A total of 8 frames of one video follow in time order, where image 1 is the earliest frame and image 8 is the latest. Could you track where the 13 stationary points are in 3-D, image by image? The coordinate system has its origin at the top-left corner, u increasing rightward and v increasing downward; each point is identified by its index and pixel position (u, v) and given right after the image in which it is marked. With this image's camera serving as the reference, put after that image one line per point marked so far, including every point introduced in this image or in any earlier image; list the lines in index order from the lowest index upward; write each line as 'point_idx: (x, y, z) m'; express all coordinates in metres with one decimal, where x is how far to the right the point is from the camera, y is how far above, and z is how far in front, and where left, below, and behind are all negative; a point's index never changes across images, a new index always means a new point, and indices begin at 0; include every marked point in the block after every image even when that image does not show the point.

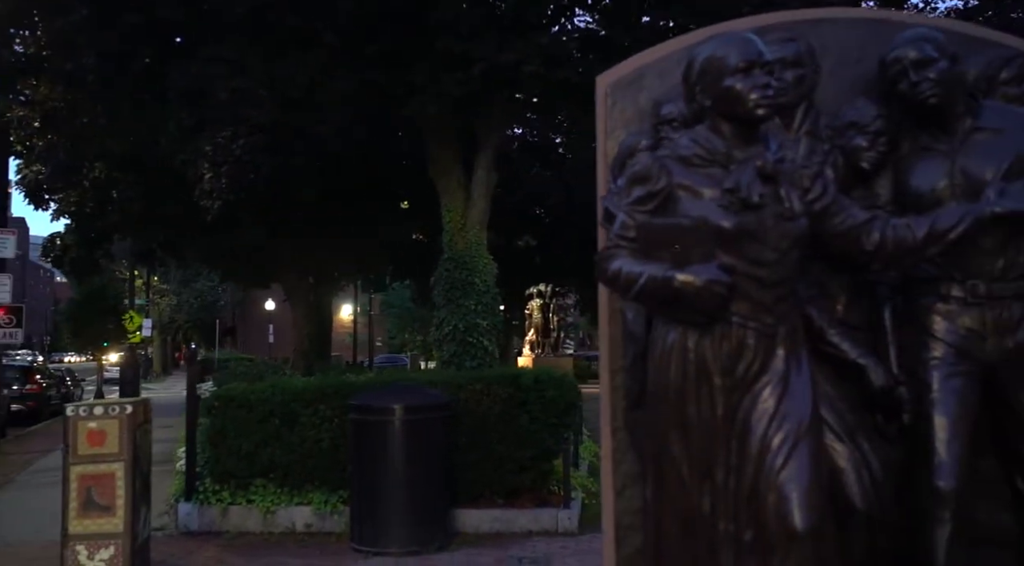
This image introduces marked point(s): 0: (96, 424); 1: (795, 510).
0: (-2.7, -0.9, +6.3) m
1: (+1.0, -0.8, +3.4) m
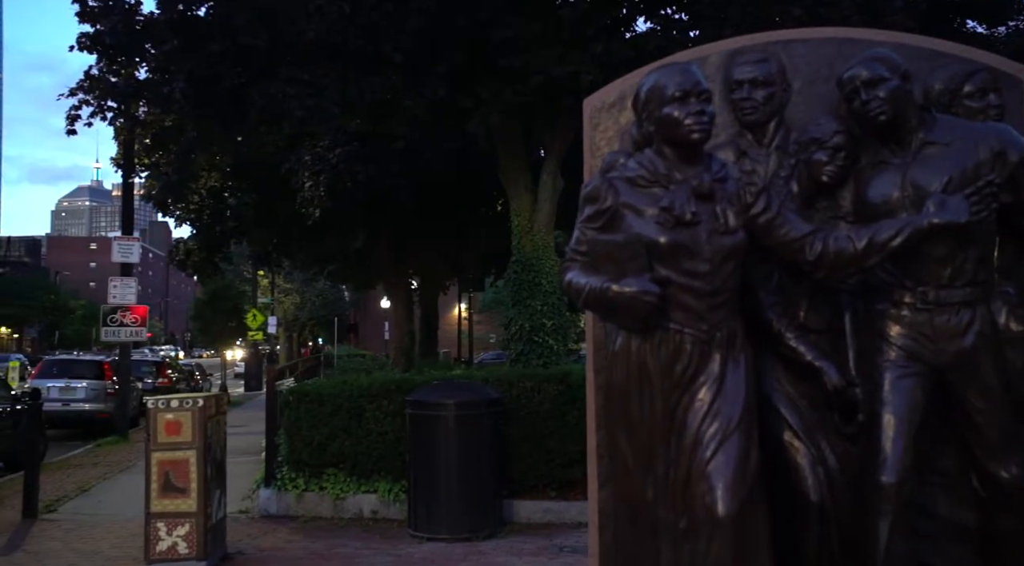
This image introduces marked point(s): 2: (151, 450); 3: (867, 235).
0: (-2.5, -1.0, +7.1) m
1: (+0.8, -0.8, +3.8) m
2: (-2.6, -1.2, +7.0) m
3: (+1.5, +0.2, +4.2) m
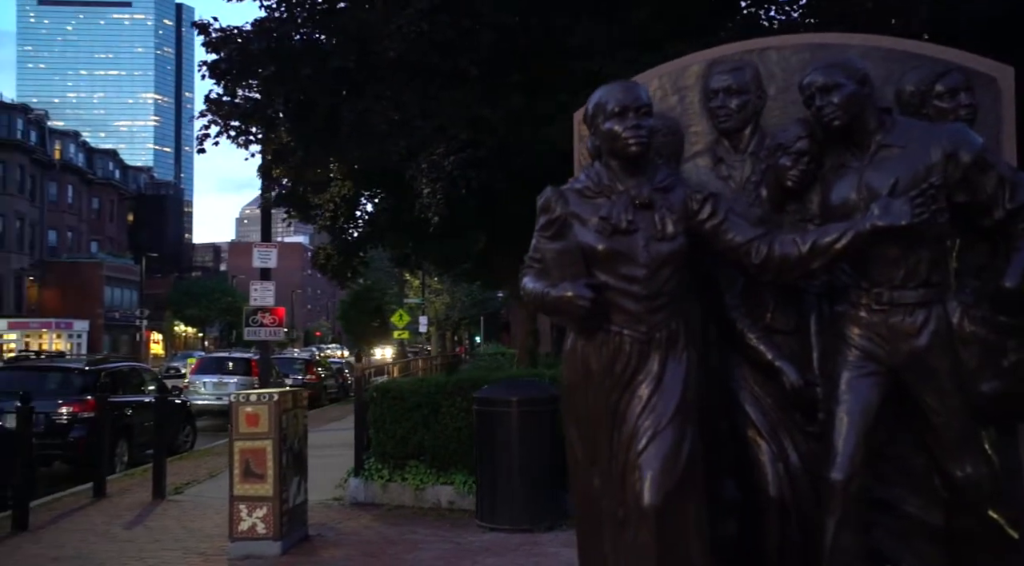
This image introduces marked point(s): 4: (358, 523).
0: (-2.1, -1.0, +7.9) m
1: (+0.5, -0.8, +4.0) m
2: (-2.2, -1.2, +7.8) m
3: (+1.3, +0.2, +4.3) m
4: (-1.4, -2.2, +8.8) m
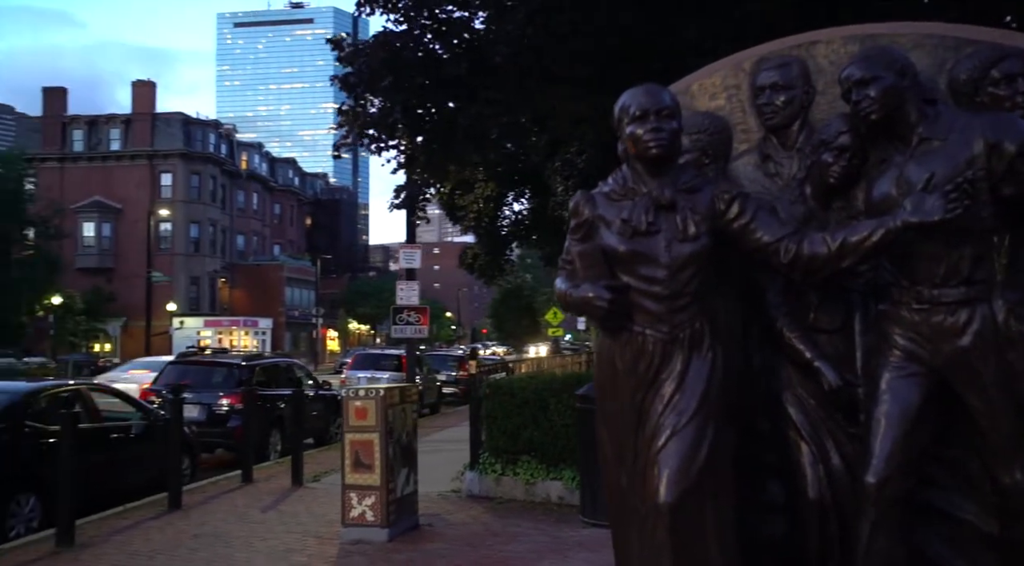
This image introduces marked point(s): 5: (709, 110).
0: (-1.3, -1.0, +8.3) m
1: (+0.6, -0.9, +4.1) m
2: (-1.4, -1.3, +8.3) m
3: (+1.4, +0.2, +4.2) m
4: (-0.4, -2.2, +9.2) m
5: (+1.0, +0.9, +5.1) m
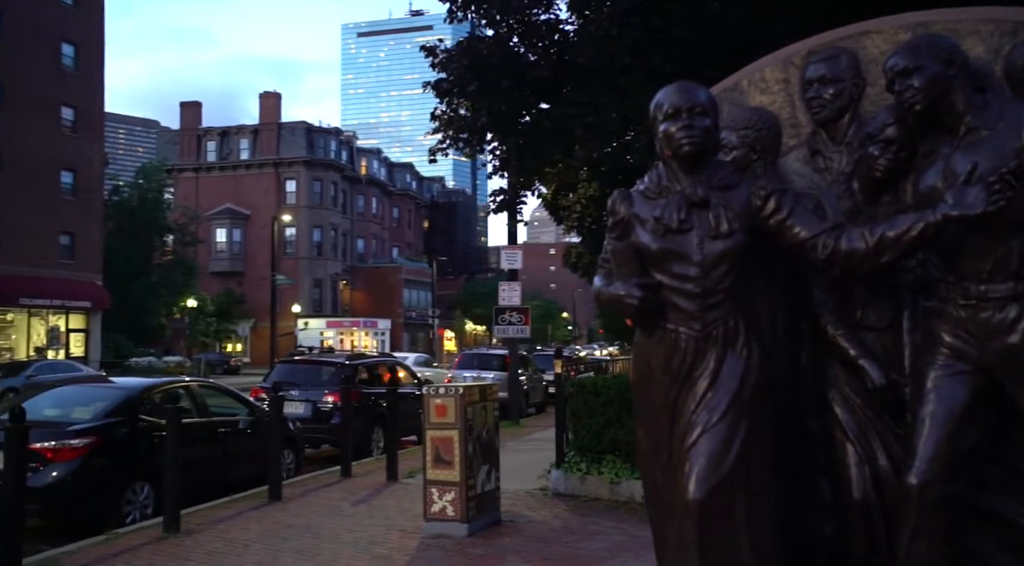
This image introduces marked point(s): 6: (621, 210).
0: (-0.6, -1.0, +8.5) m
1: (+0.8, -0.8, +4.1) m
2: (-0.7, -1.3, +8.5) m
3: (+1.5, +0.2, +4.1) m
4: (+0.4, -2.2, +9.2) m
5: (+1.3, +0.9, +5.1) m
6: (+0.5, +0.3, +4.5) m
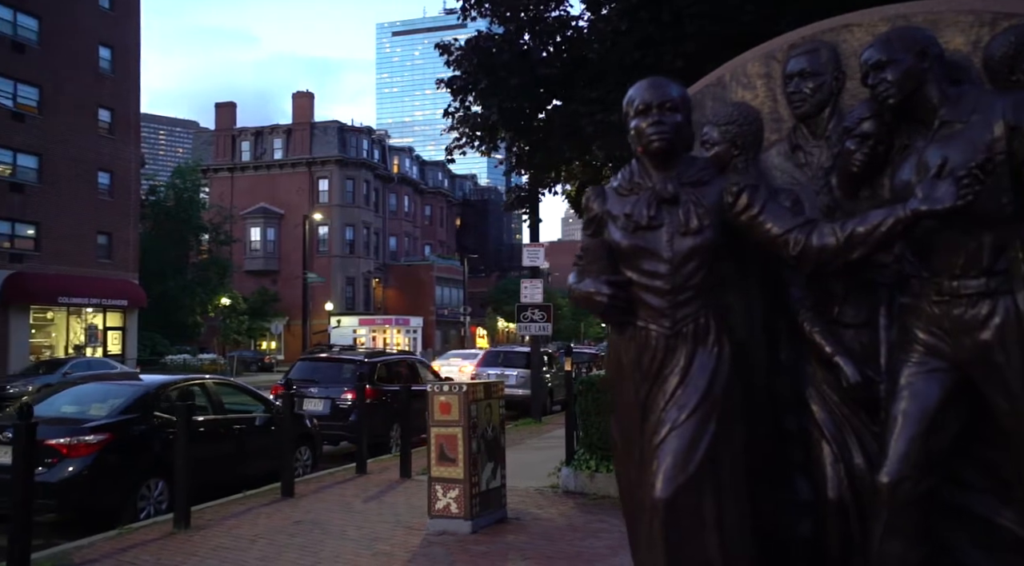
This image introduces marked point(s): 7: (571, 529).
0: (-0.6, -1.0, +8.6) m
1: (+0.6, -0.8, +4.1) m
2: (-0.7, -1.2, +8.5) m
3: (+1.4, +0.2, +4.0) m
4: (+0.4, -2.1, +9.2) m
5: (+1.2, +0.9, +5.0) m
6: (+0.4, +0.4, +4.5) m
7: (+0.5, -2.1, +8.5) m
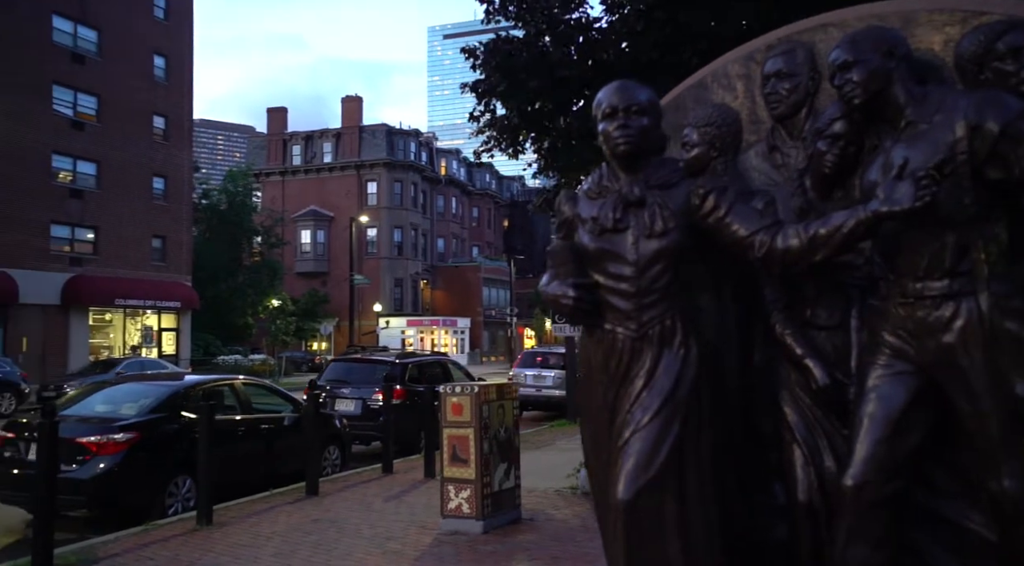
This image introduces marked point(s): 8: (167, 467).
0: (-0.5, -1.0, +8.6) m
1: (+0.5, -0.8, +4.1) m
2: (-0.6, -1.3, +8.6) m
3: (+1.2, +0.2, +4.0) m
4: (+0.6, -2.2, +9.3) m
5: (+1.1, +0.9, +5.0) m
6: (+0.3, +0.3, +4.6) m
7: (+0.6, -2.1, +8.5) m
8: (-3.5, -1.9, +10.1) m
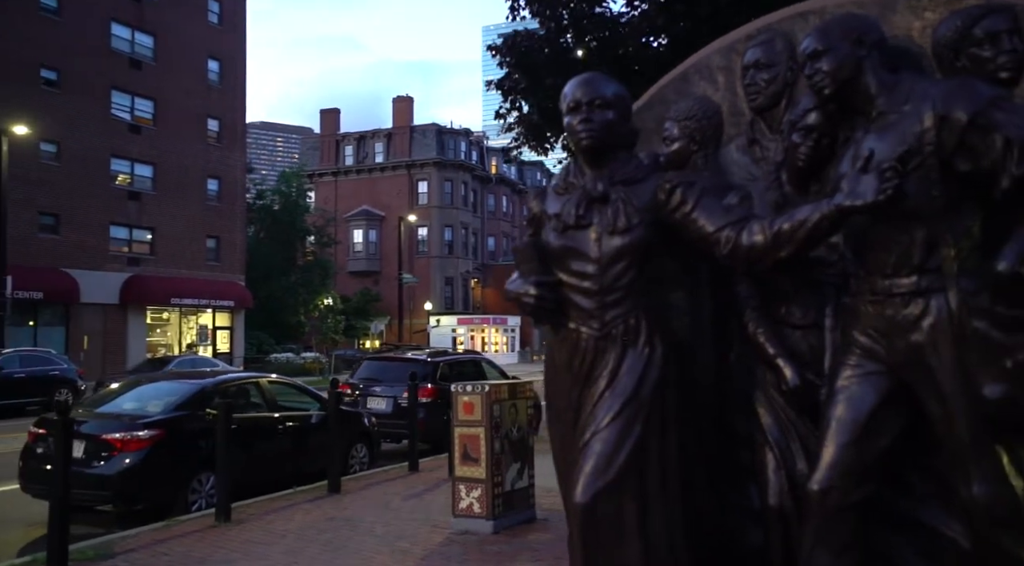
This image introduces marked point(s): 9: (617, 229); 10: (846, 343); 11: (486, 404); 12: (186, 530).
0: (-0.4, -1.0, +8.6) m
1: (+0.3, -0.8, +4.0) m
2: (-0.5, -1.2, +8.6) m
3: (+1.1, +0.2, +3.9) m
4: (+0.7, -2.1, +9.2) m
5: (+0.9, +0.9, +4.9) m
6: (+0.1, +0.3, +4.5) m
7: (+0.7, -2.1, +8.4) m
8: (-3.3, -1.9, +10.2) m
9: (+0.4, +0.2, +4.1) m
10: (+1.3, -0.2, +4.0) m
11: (-0.2, -1.0, +8.5) m
12: (-3.0, -2.3, +9.0) m
